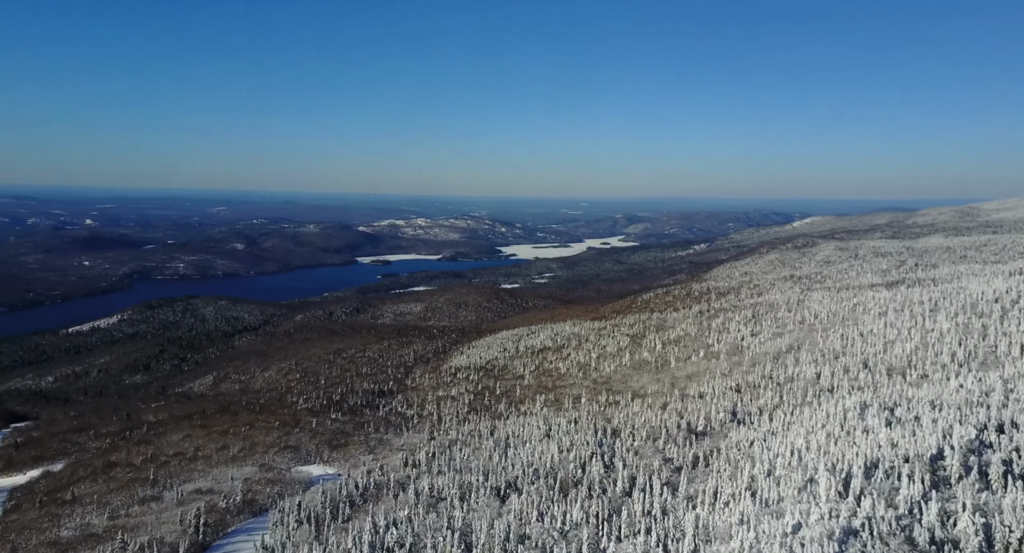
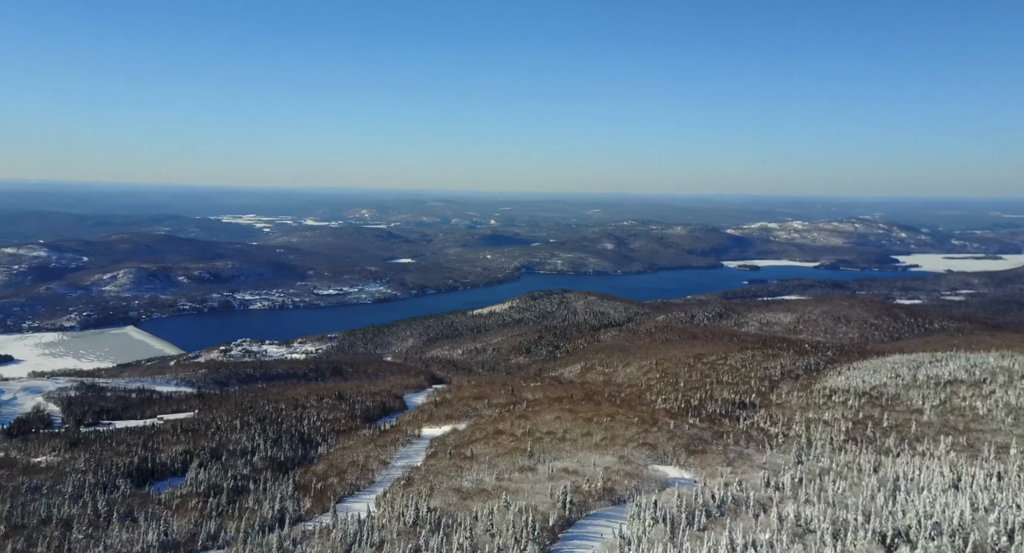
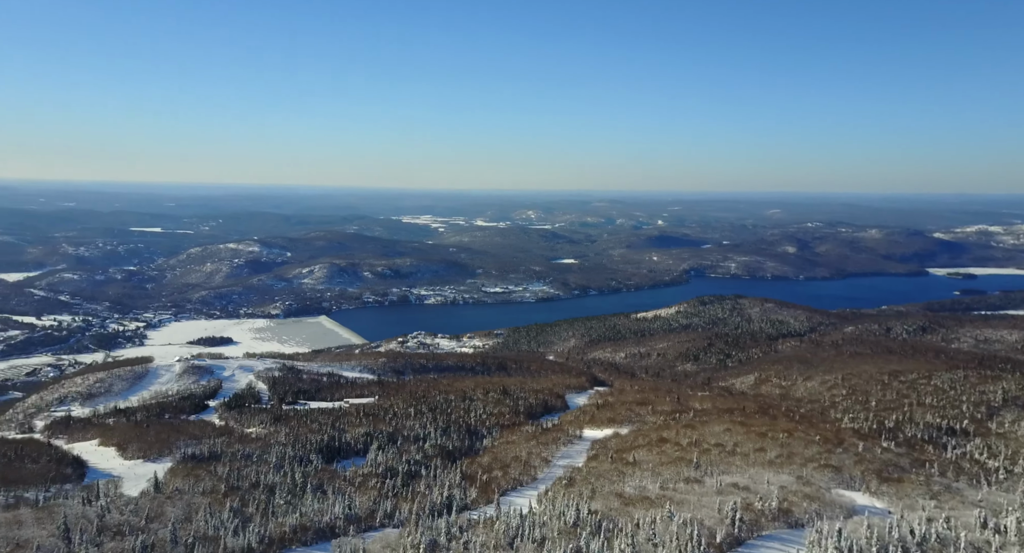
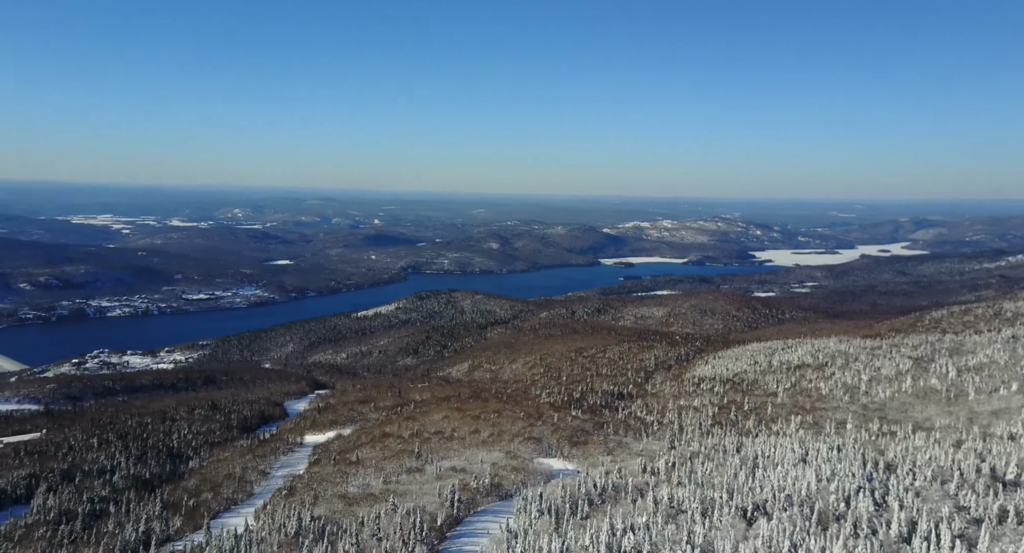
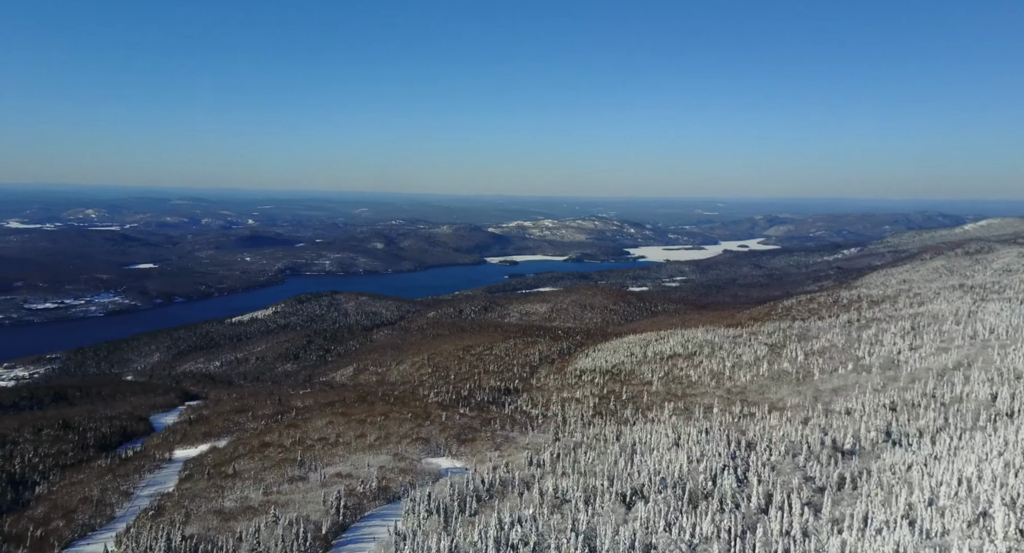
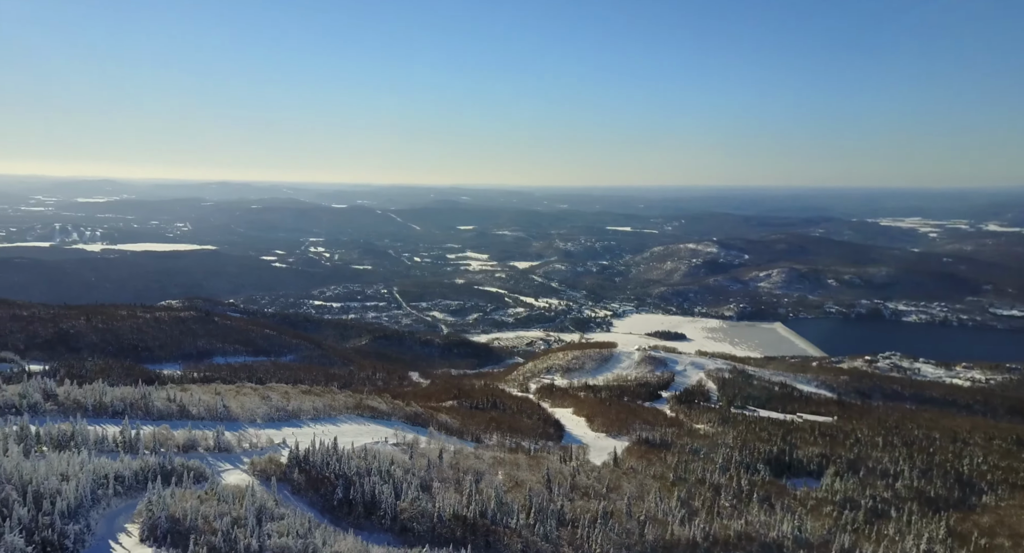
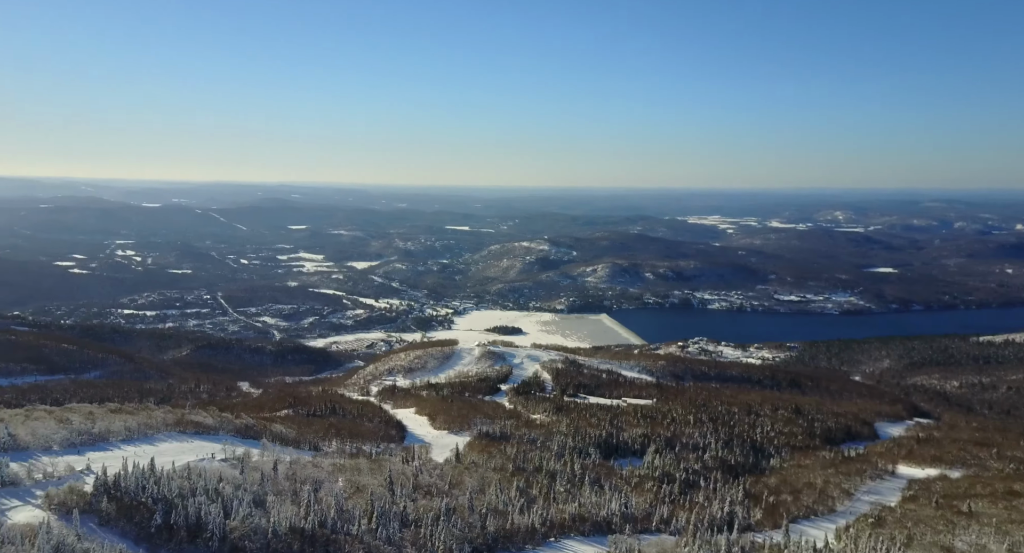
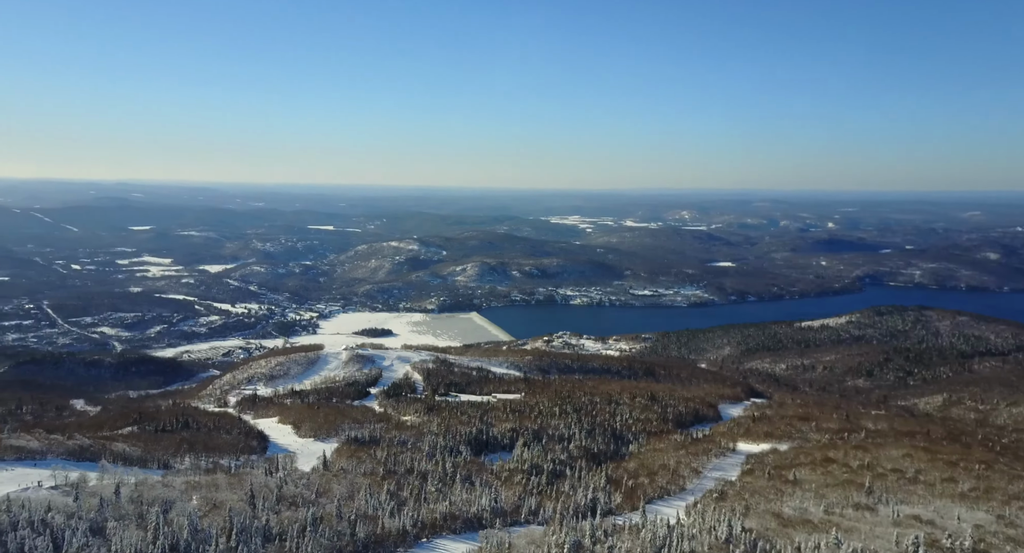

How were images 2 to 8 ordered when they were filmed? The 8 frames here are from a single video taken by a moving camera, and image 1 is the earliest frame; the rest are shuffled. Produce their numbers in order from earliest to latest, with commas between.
5, 4, 2, 3, 8, 7, 6
